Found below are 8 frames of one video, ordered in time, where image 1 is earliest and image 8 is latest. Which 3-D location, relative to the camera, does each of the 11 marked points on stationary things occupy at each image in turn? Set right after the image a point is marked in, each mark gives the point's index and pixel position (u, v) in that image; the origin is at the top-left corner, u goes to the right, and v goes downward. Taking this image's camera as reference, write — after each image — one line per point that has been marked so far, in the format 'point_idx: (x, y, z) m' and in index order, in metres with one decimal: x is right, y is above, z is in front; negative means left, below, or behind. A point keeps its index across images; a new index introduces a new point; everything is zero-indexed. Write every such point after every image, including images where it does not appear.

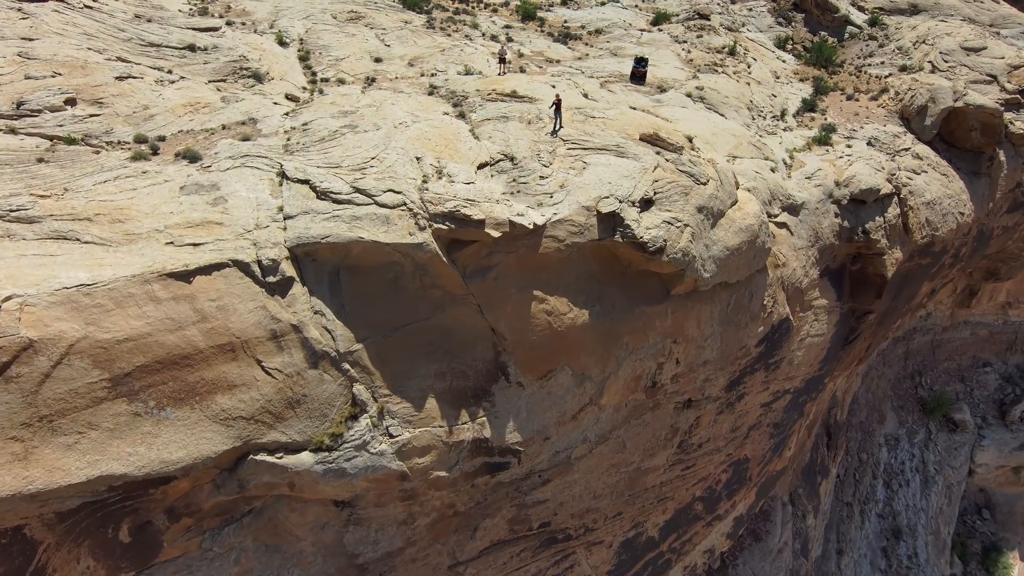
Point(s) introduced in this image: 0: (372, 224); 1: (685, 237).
0: (-3.1, +1.4, +11.3) m
1: (+5.0, +1.5, +14.7) m
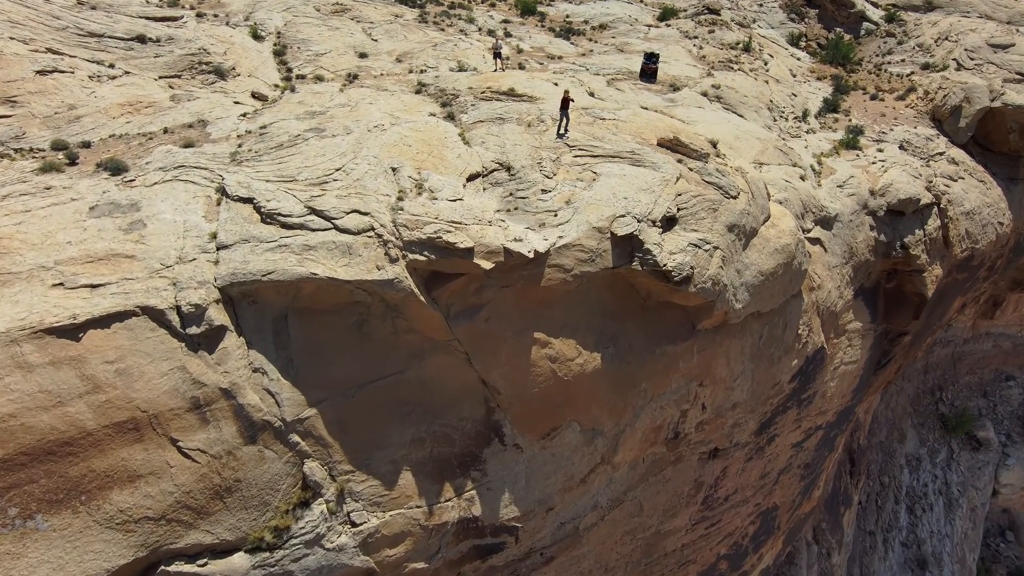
0: (-3.2, +0.6, +8.9) m
1: (+5.0, +0.6, +12.3) m
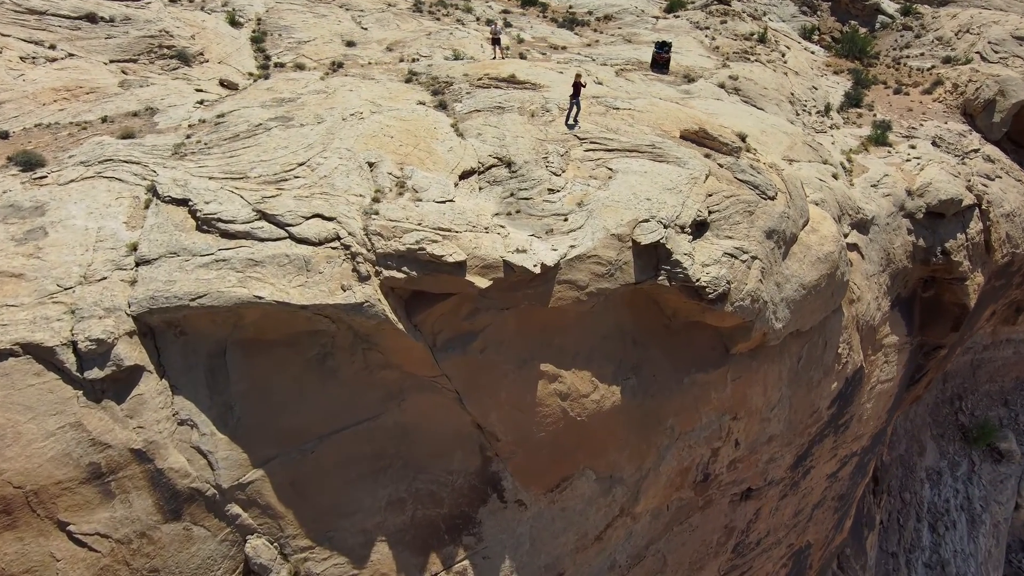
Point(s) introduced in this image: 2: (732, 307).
0: (-3.2, +0.2, +7.0) m
1: (+5.0, +0.3, +10.4) m
2: (+4.3, -0.4, +9.9) m
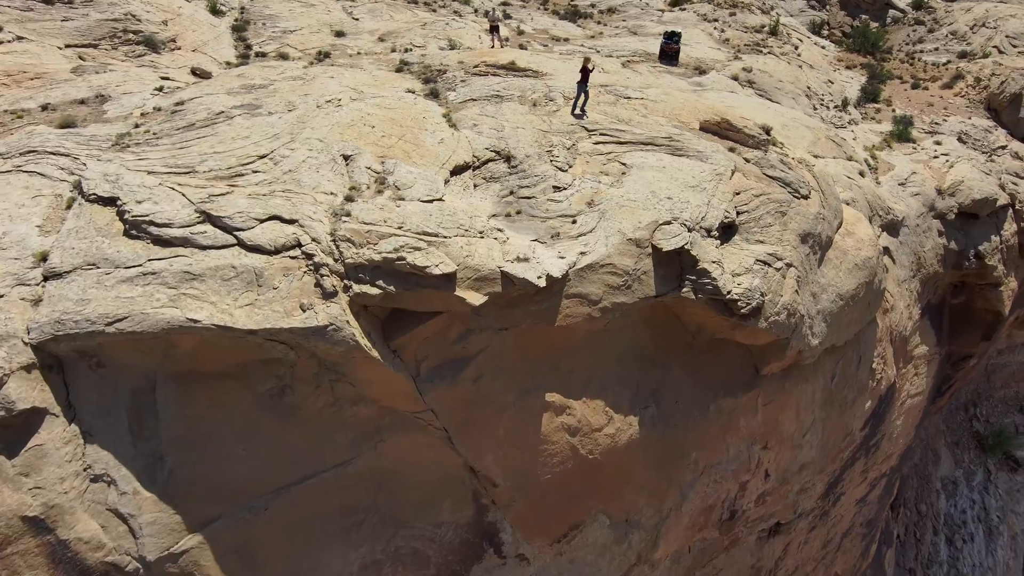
0: (-3.2, 0.0, +5.6) m
1: (+5.0, 0.0, +9.1) m
2: (+4.3, -0.6, +8.5) m
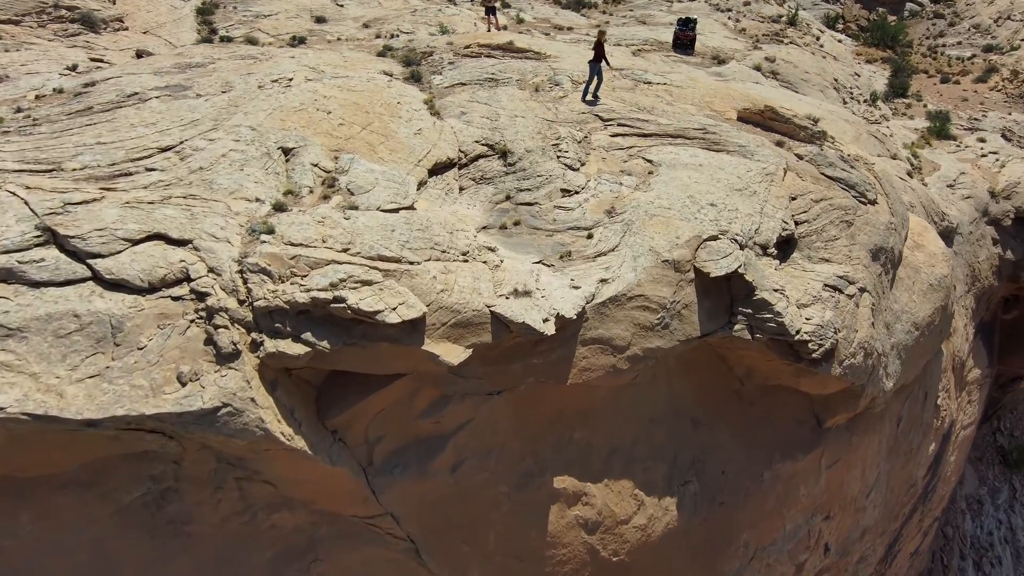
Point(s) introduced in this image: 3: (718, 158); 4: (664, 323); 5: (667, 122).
0: (-3.2, -0.4, +3.6) m
1: (+4.9, -0.4, +7.0) m
2: (+4.2, -1.1, +6.5) m
3: (+3.2, +2.0, +7.8) m
4: (+1.7, -0.4, +5.6) m
5: (+2.7, +2.8, +8.6) m
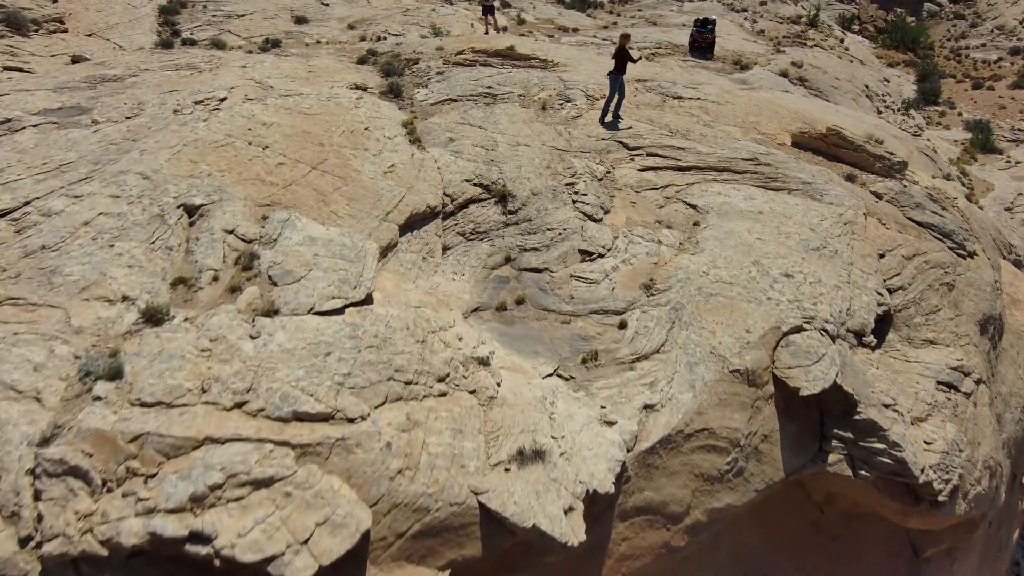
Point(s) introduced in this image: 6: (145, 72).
0: (-3.2, -1.4, +1.8) m
1: (+4.9, -1.4, +5.3) m
2: (+4.3, -2.0, +4.7) m
3: (+3.2, +1.0, +6.0) m
4: (+1.7, -1.4, +3.8) m
5: (+2.7, +1.9, +6.8) m
6: (-5.2, +3.1, +7.1) m
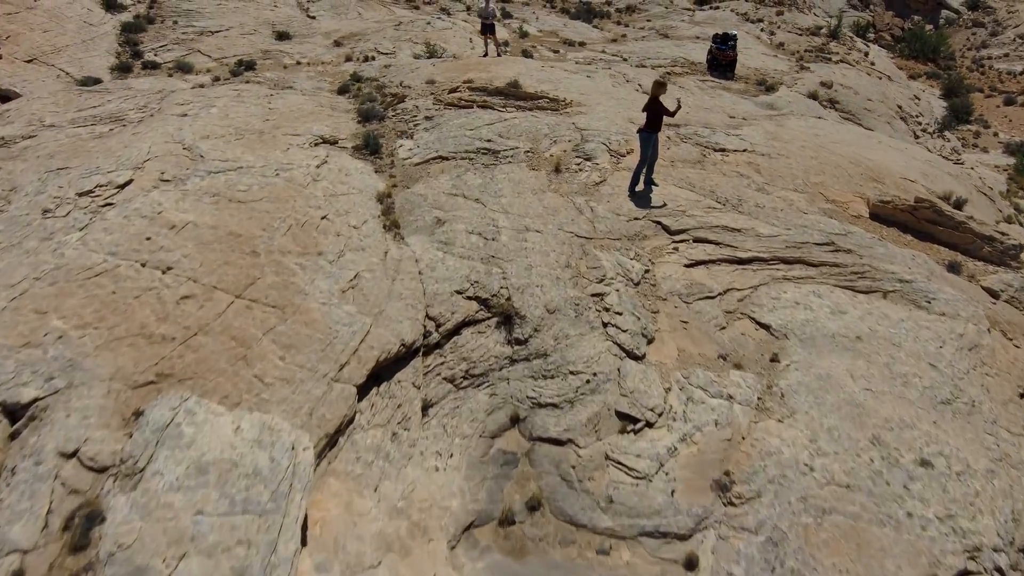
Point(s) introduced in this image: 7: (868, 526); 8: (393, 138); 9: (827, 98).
0: (-3.2, -2.7, +0.3) m
1: (+5.0, -2.7, +3.7) m
2: (+4.3, -3.3, +3.2) m
3: (+3.3, -0.3, +4.5) m
4: (+1.8, -2.7, +2.3) m
5: (+2.7, +0.6, +5.3) m
6: (-5.1, +1.8, +5.6) m
7: (+2.1, -1.4, +3.0) m
8: (-1.6, +2.0, +6.7) m
9: (+9.7, +5.9, +15.5) m
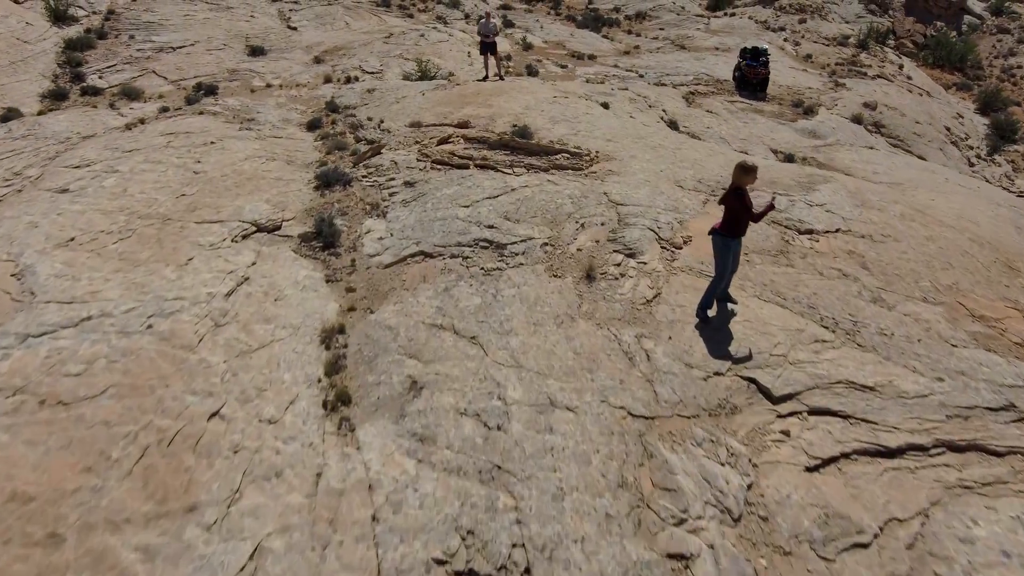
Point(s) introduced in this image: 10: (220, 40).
0: (-3.1, -4.0, -1.6) m
1: (+5.1, -4.0, +1.9) m
2: (+4.4, -4.7, +1.3) m
3: (+3.4, -1.6, +2.6) m
4: (+1.9, -4.0, +0.4) m
5: (+2.9, -0.8, +3.4) m
6: (-5.0, +0.4, +3.7) m
7: (+2.2, -2.7, +1.1) m
8: (-1.5, +0.7, +4.9) m
9: (+9.8, +4.5, +13.7) m
10: (-7.9, +6.6, +13.5) m
